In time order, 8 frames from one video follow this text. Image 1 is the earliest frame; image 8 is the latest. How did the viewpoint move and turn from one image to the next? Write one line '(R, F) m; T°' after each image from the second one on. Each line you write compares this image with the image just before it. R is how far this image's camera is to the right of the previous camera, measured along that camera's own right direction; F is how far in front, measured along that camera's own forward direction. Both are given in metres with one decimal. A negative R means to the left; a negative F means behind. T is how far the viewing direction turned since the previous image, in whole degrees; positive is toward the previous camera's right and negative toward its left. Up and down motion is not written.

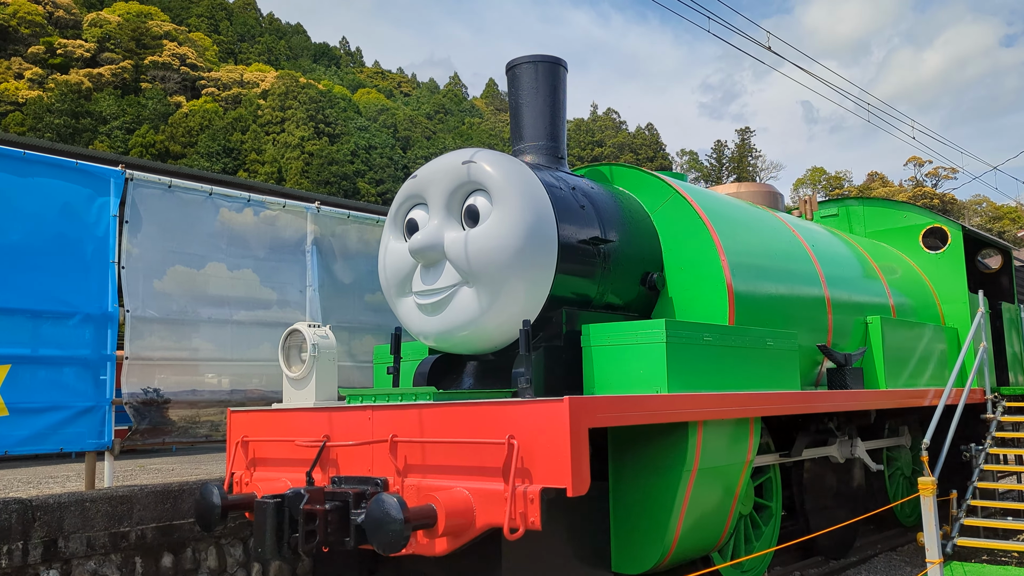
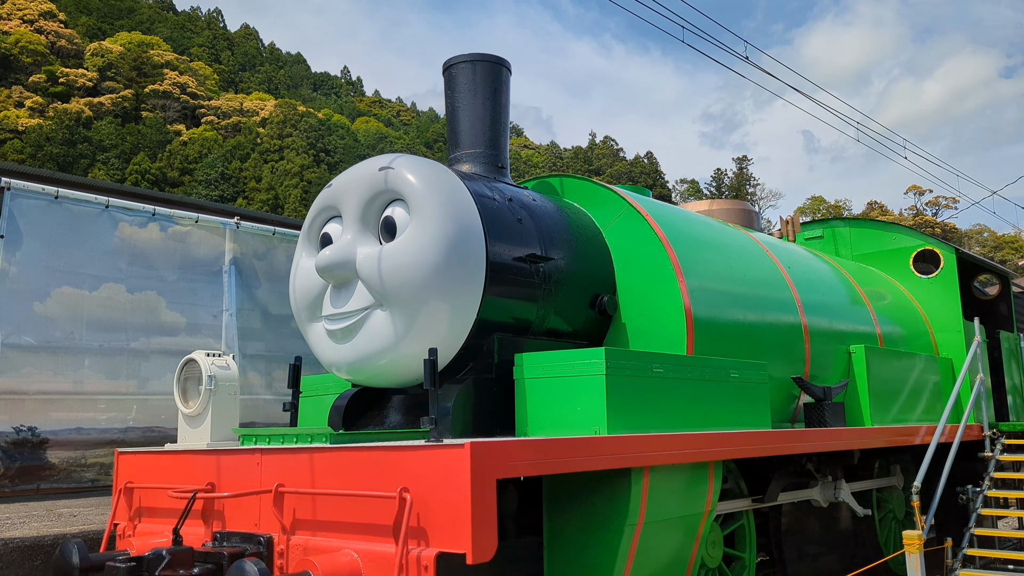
(+0.3, +0.5) m; 0°
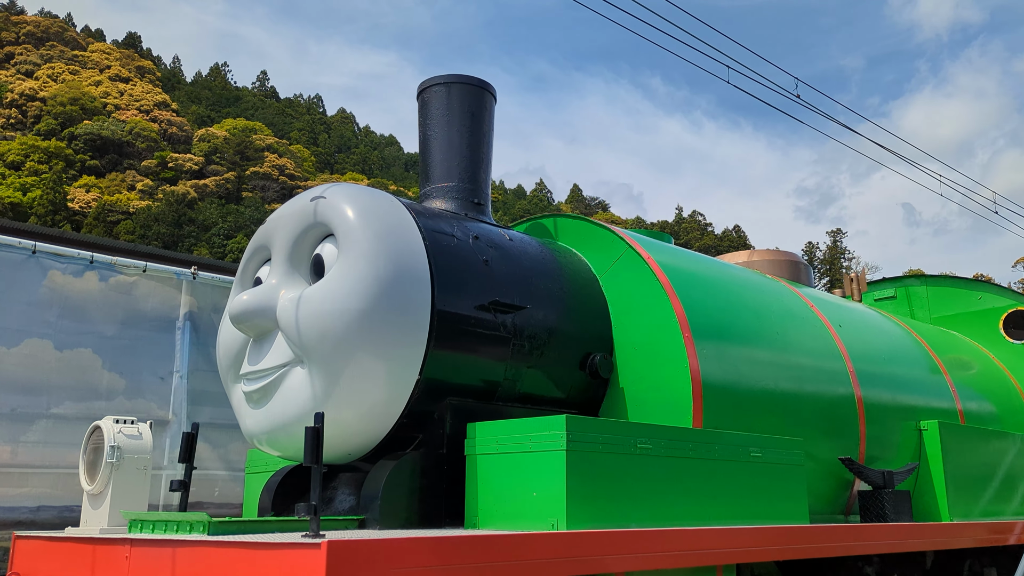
(+0.5, +0.7) m; -6°
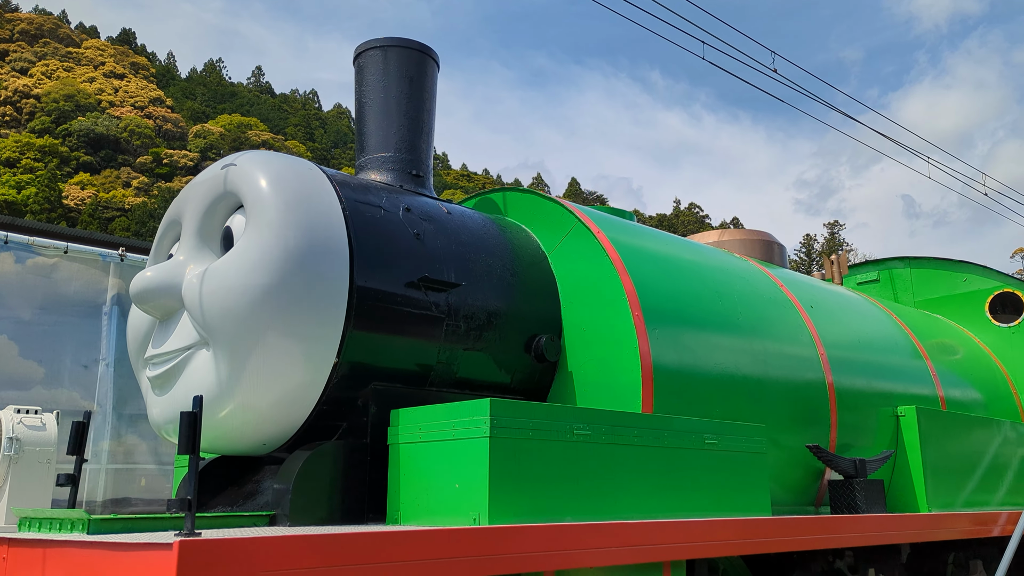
(+0.2, +0.3) m; 0°
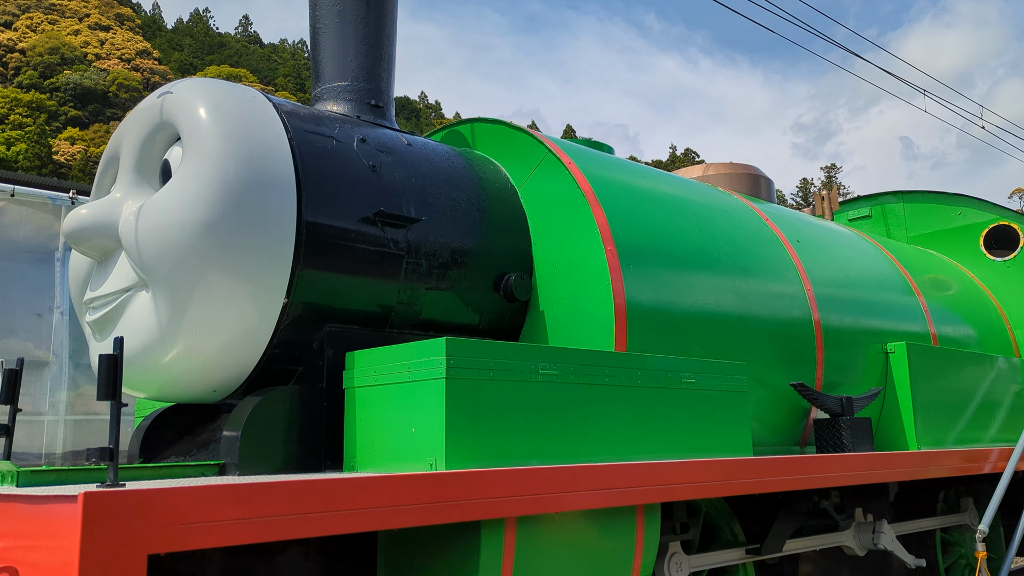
(+0.1, +0.2) m; 0°
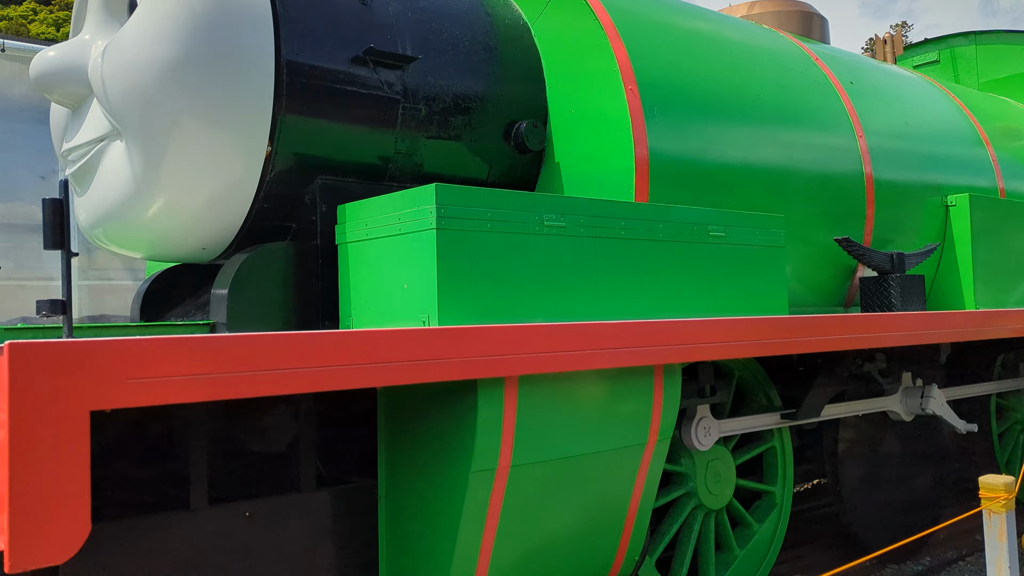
(+0.1, +0.2) m; -4°
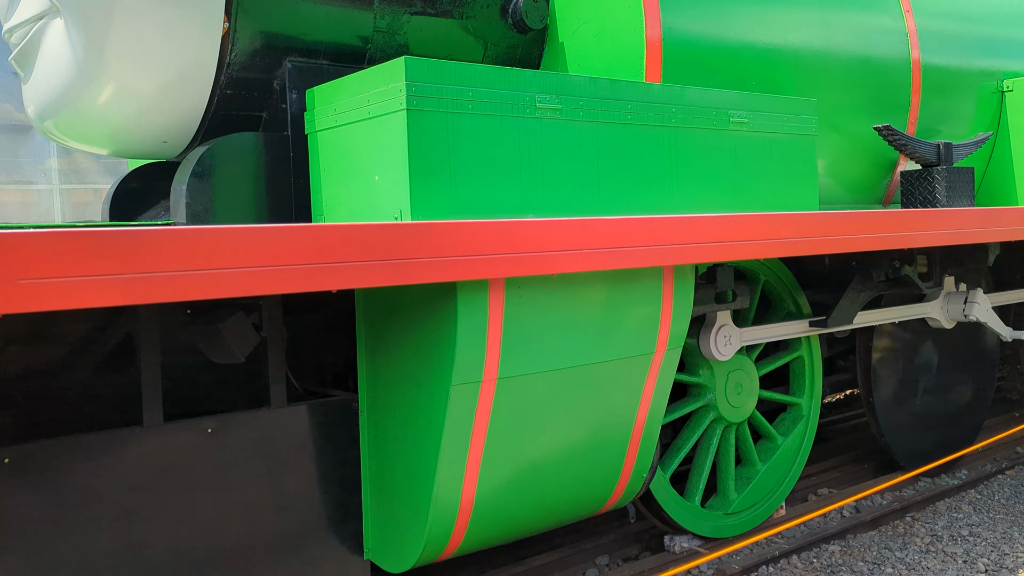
(+0.1, +0.3) m; -2°
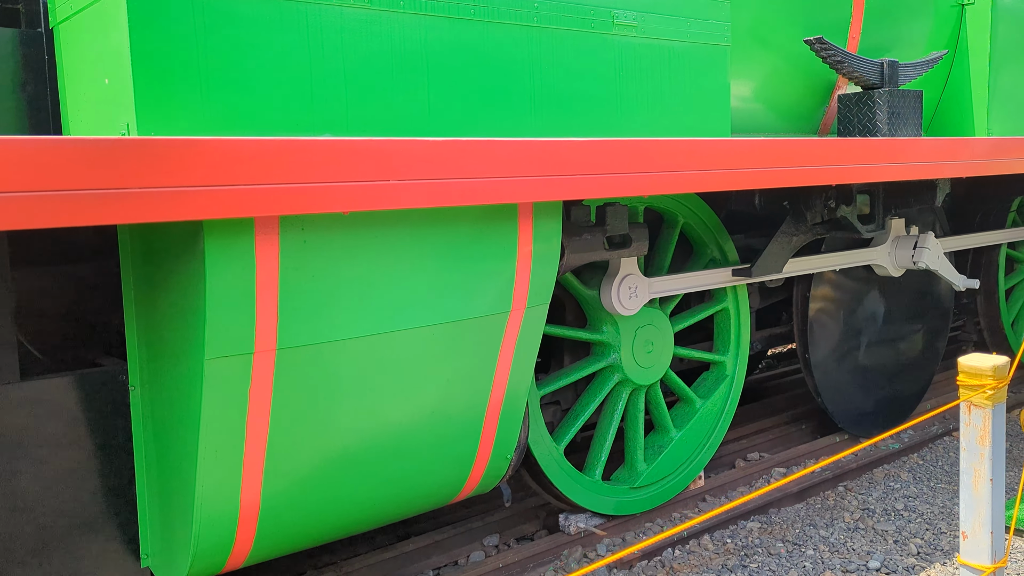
(+0.3, +0.5) m; +1°
